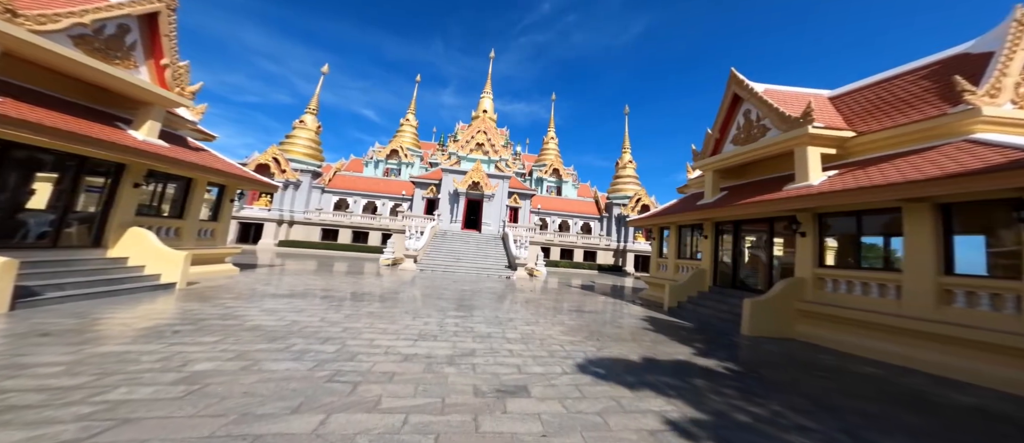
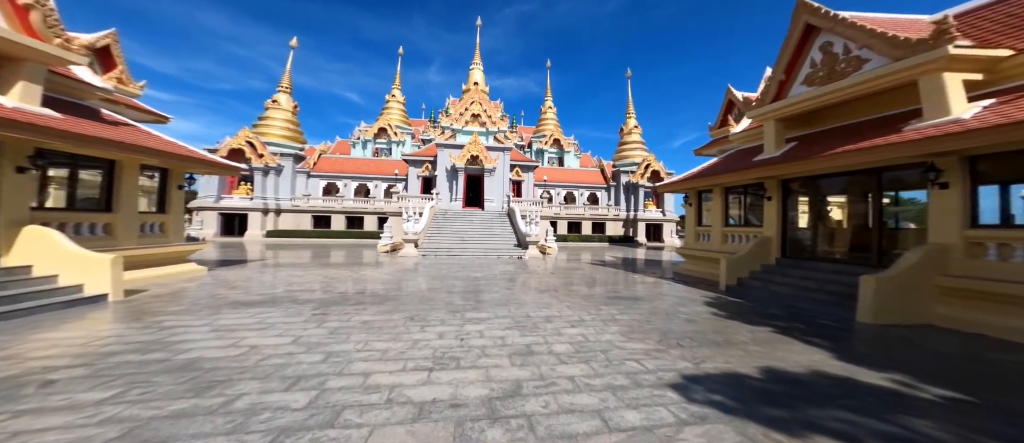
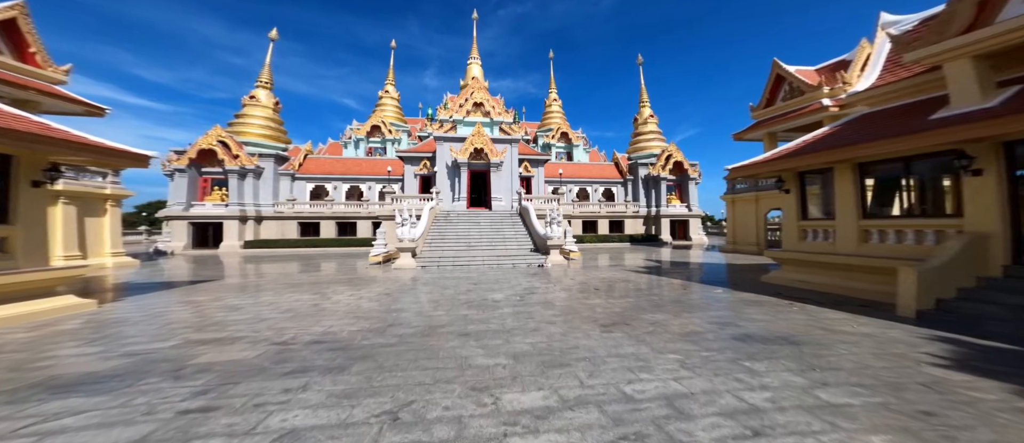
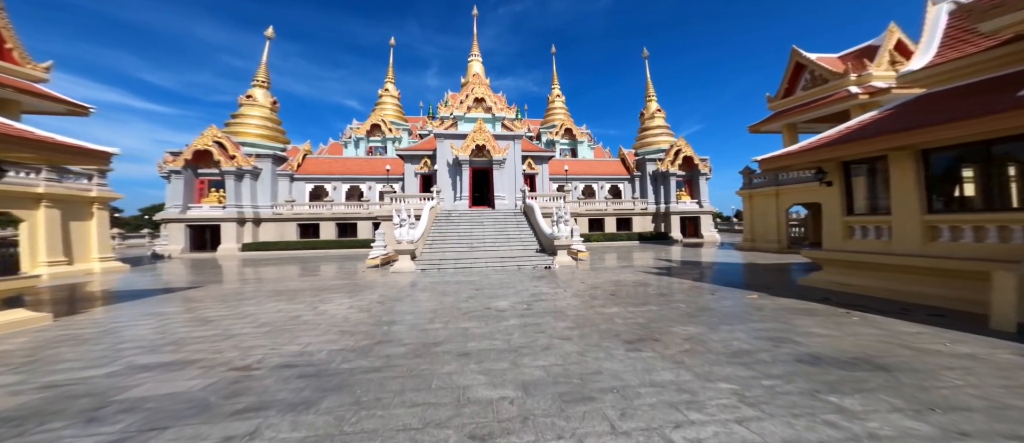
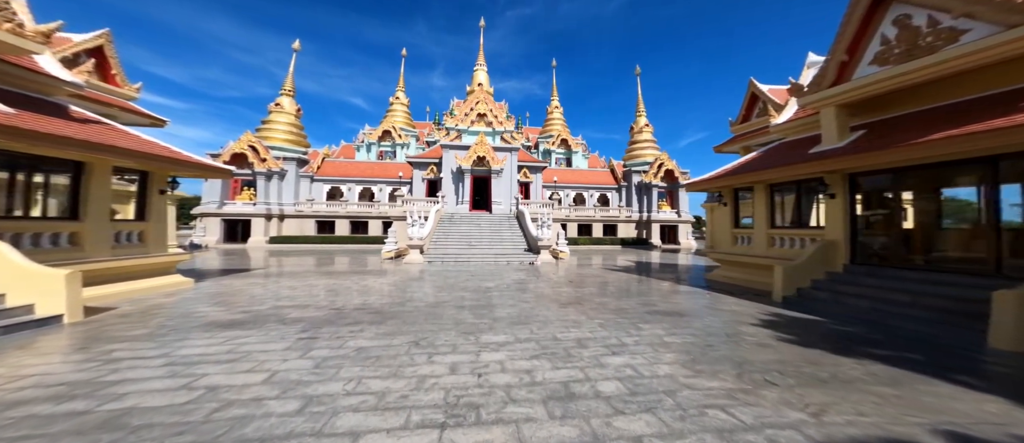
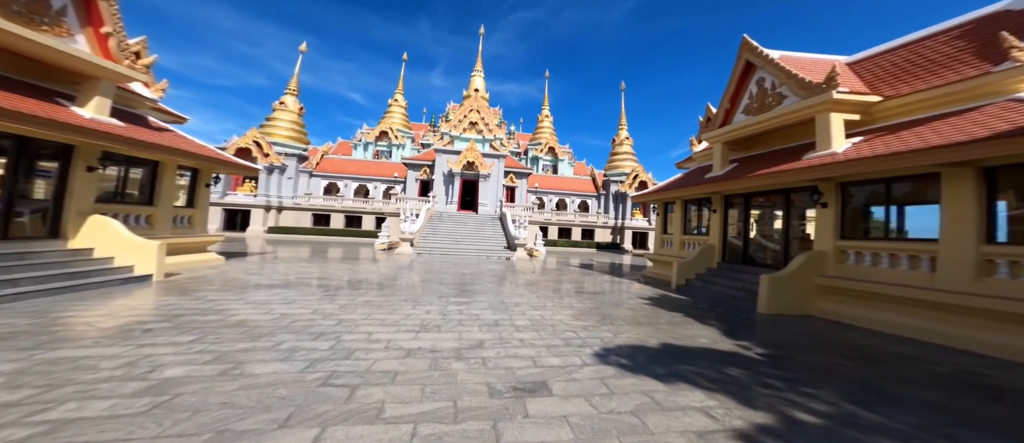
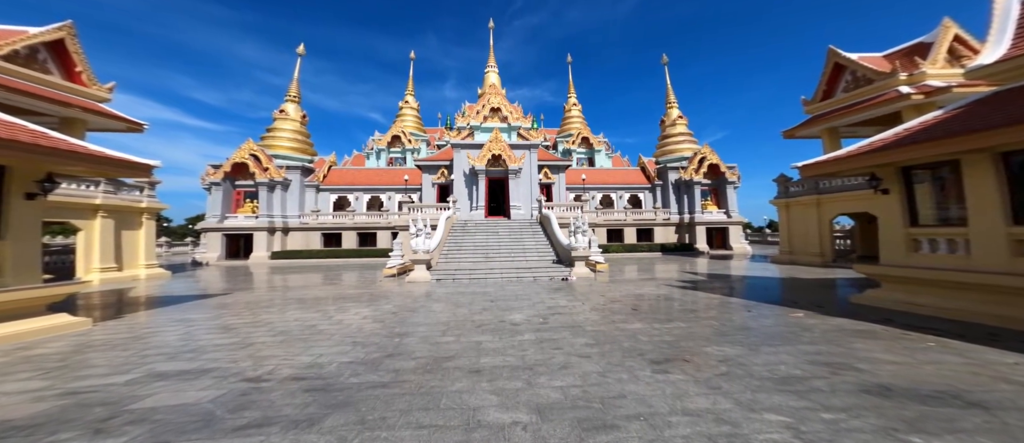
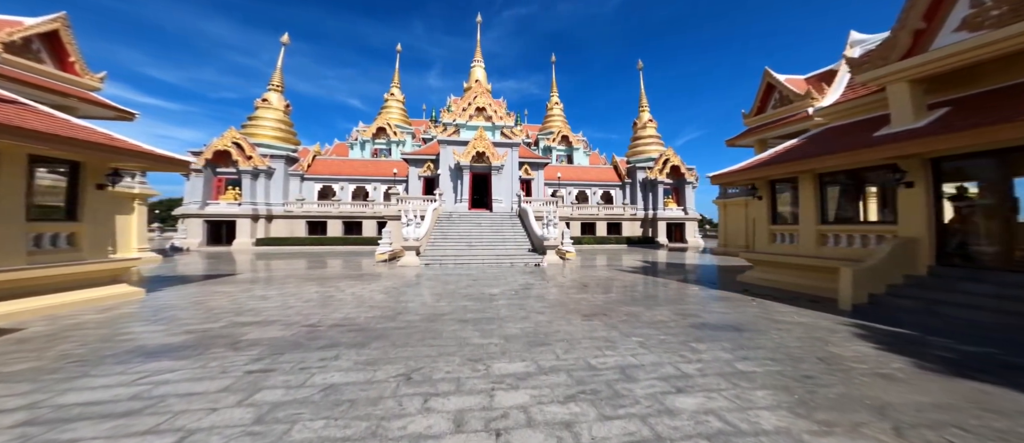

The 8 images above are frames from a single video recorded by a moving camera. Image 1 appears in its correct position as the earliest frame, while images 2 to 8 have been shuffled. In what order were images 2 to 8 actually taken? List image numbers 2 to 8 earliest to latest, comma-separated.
6, 2, 5, 8, 3, 4, 7
